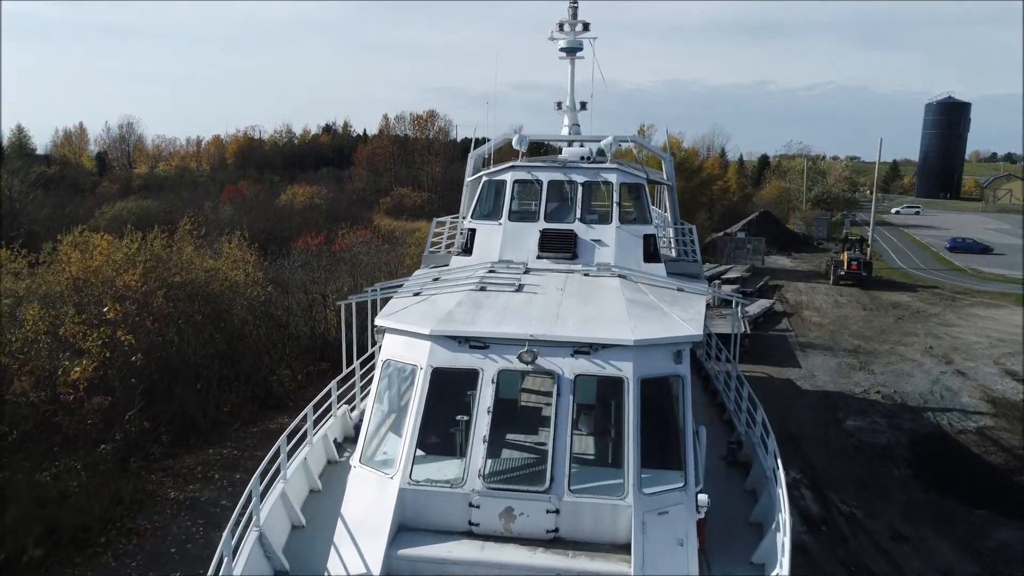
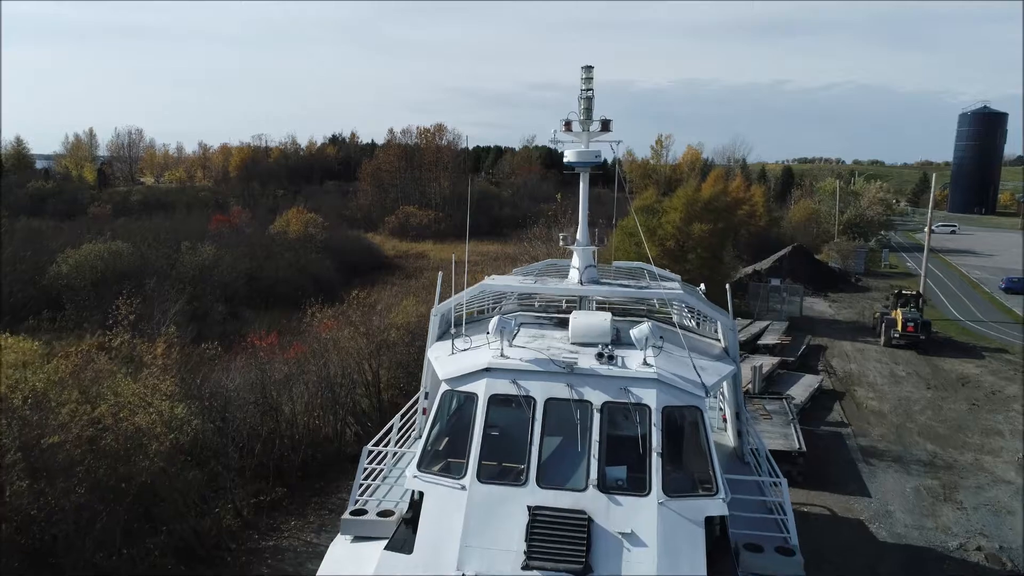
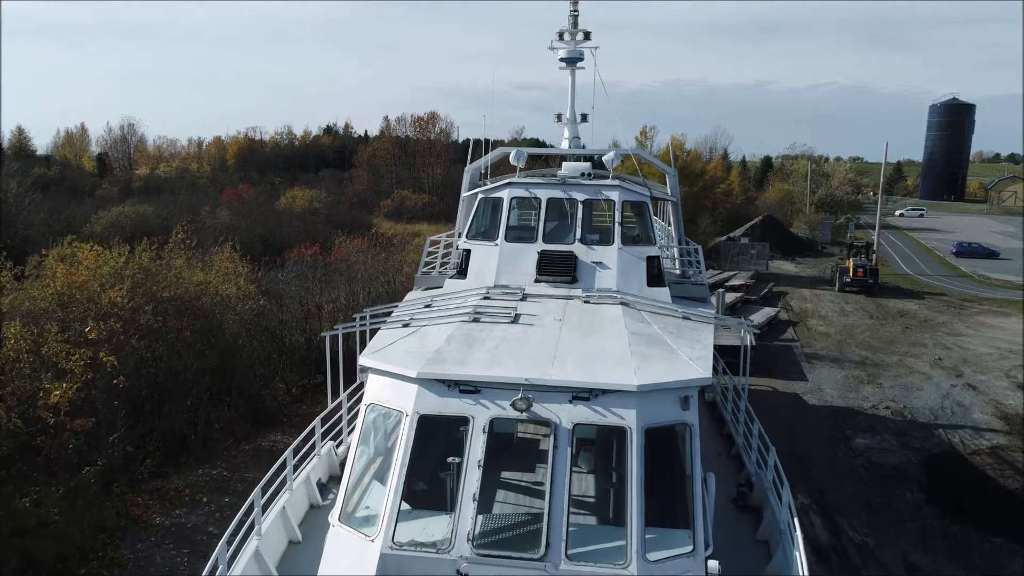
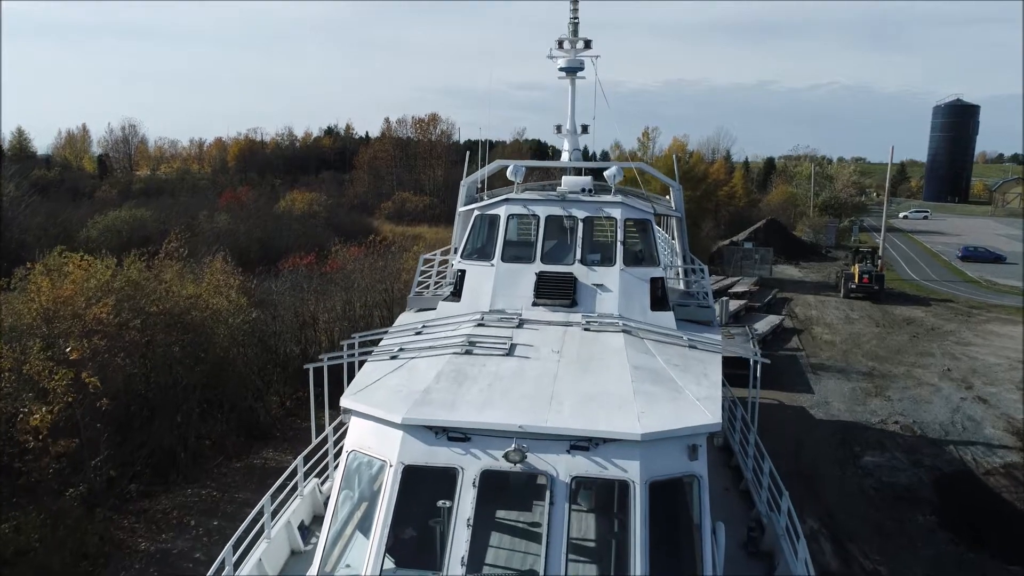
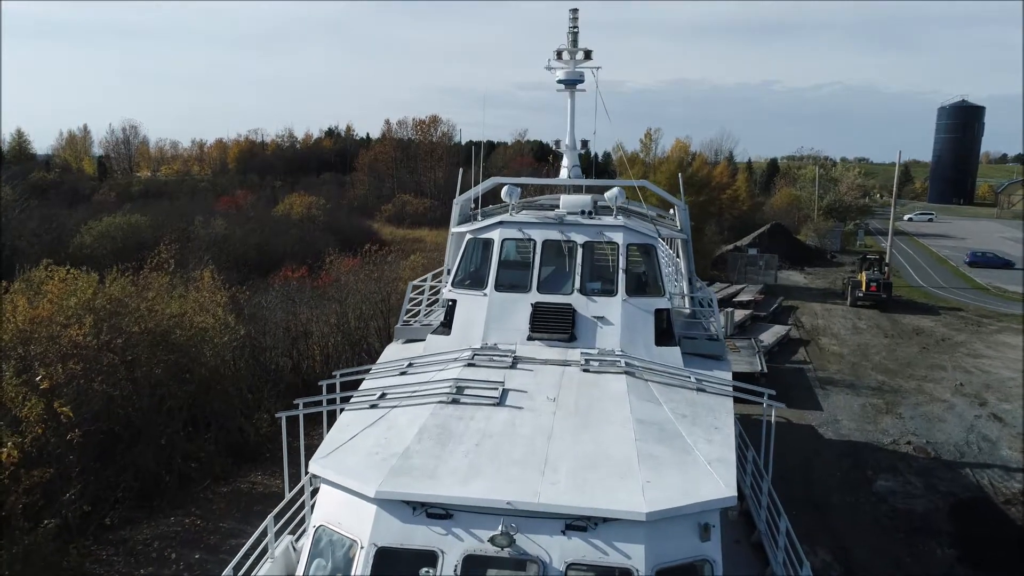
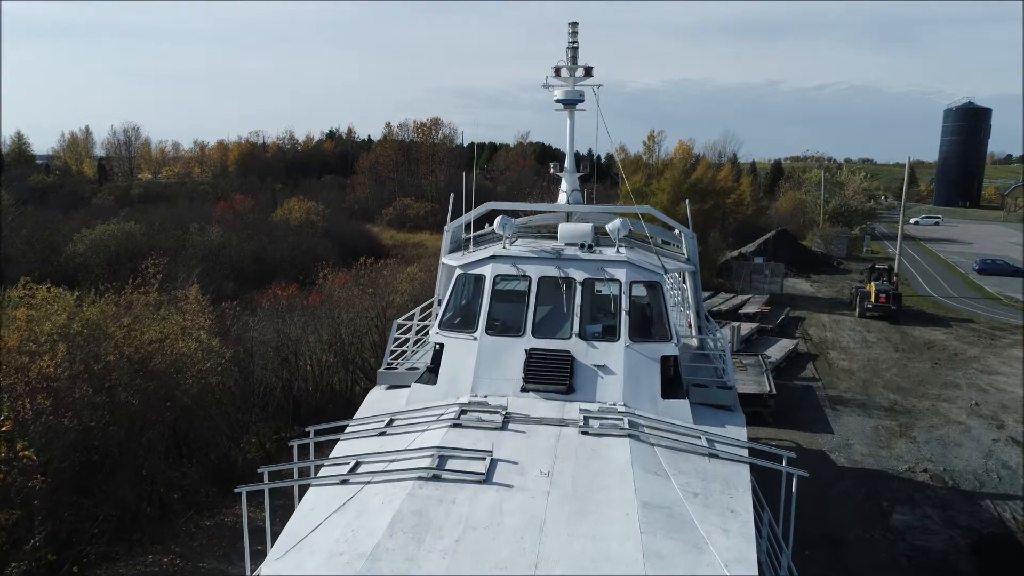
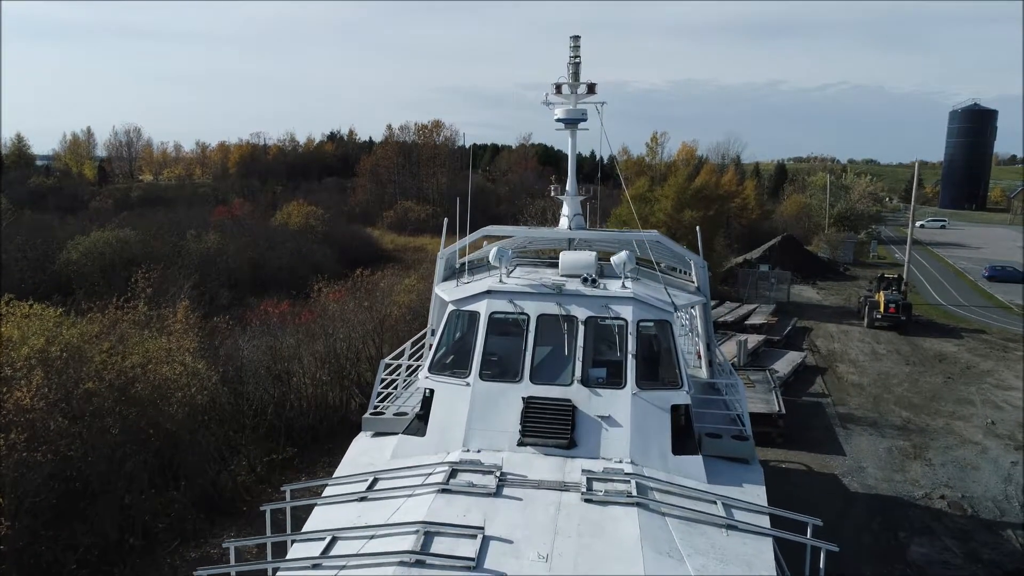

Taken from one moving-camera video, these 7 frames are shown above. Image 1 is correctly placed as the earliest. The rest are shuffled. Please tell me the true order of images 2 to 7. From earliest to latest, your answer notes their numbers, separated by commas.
3, 4, 5, 6, 7, 2
